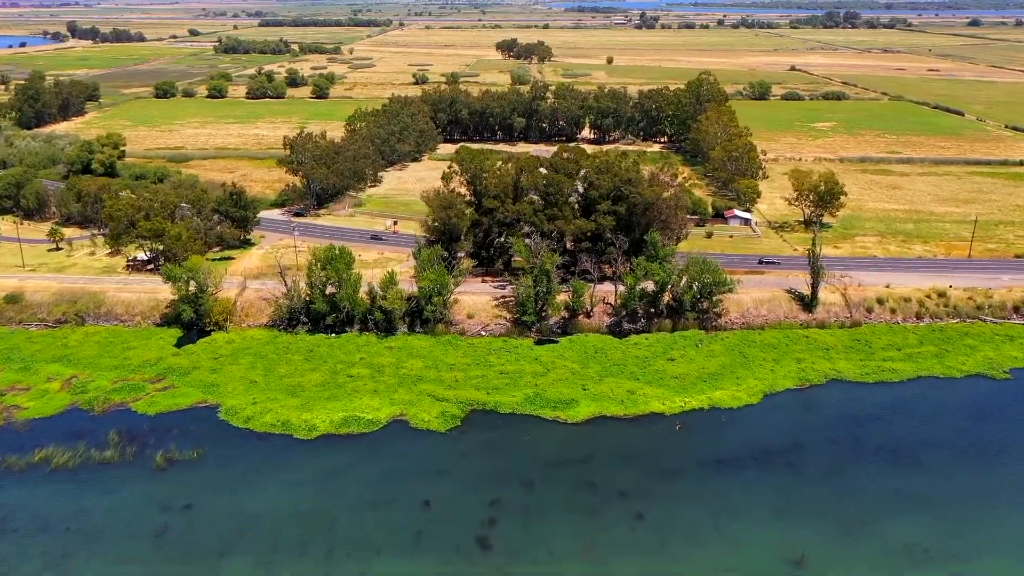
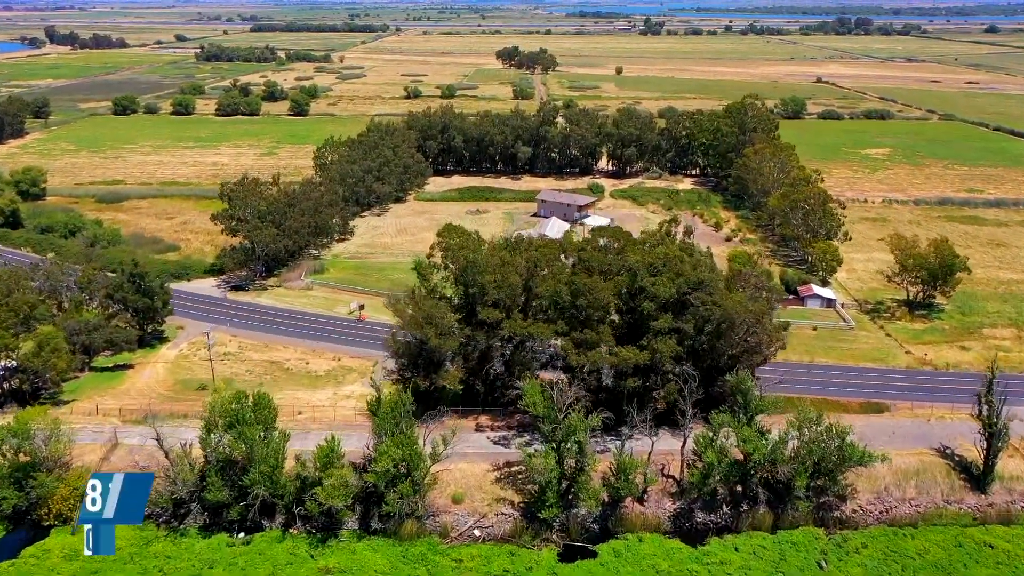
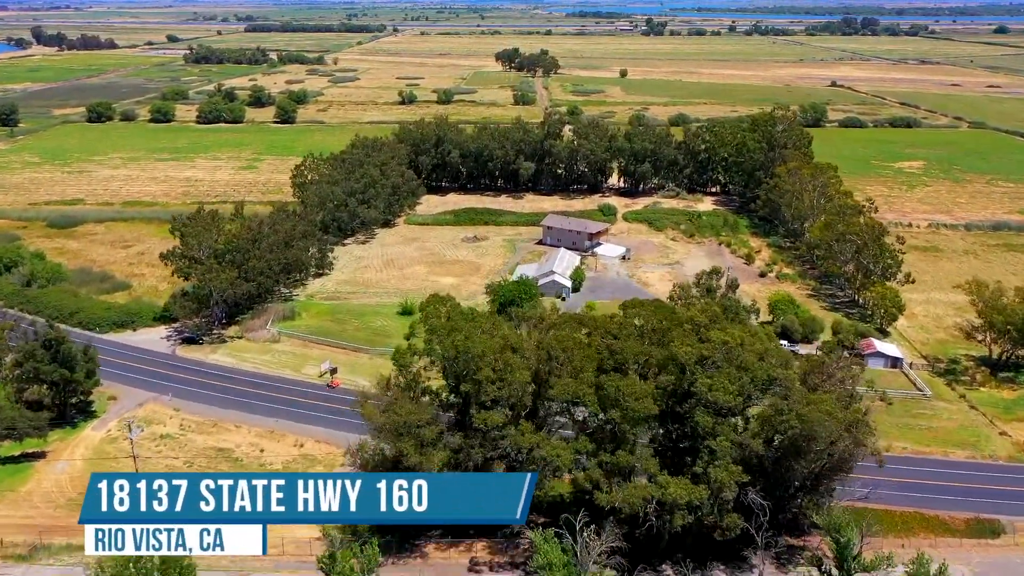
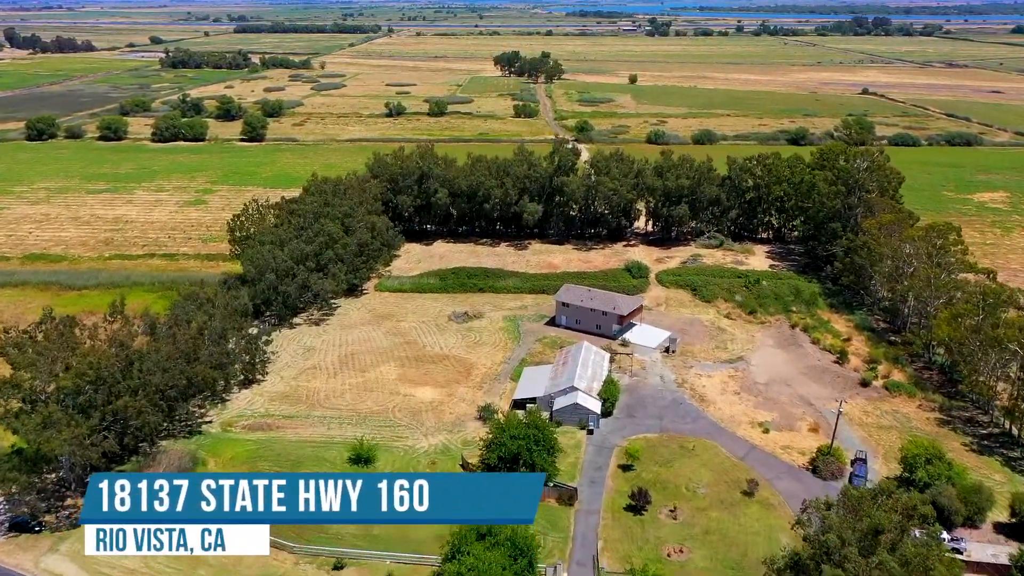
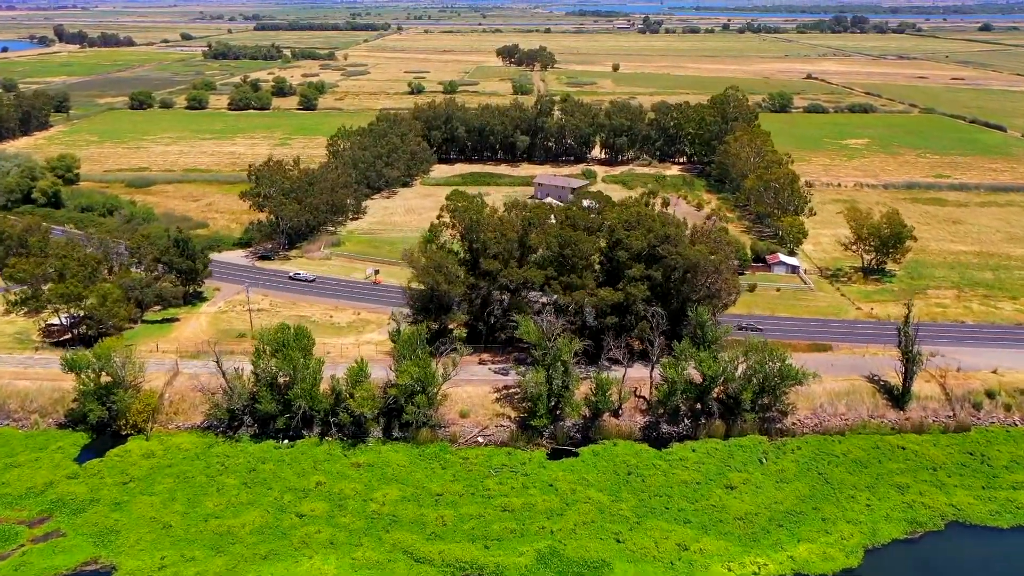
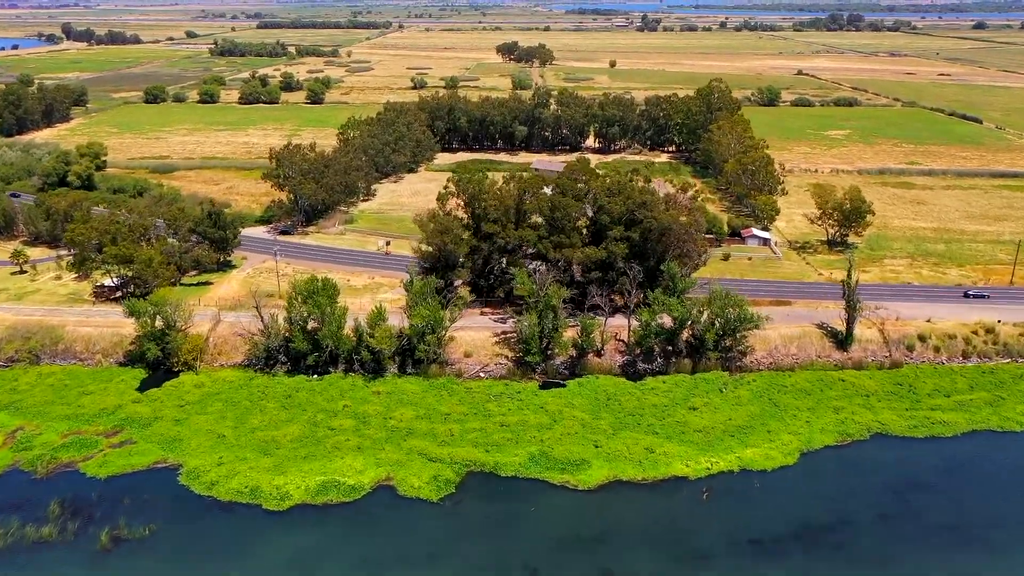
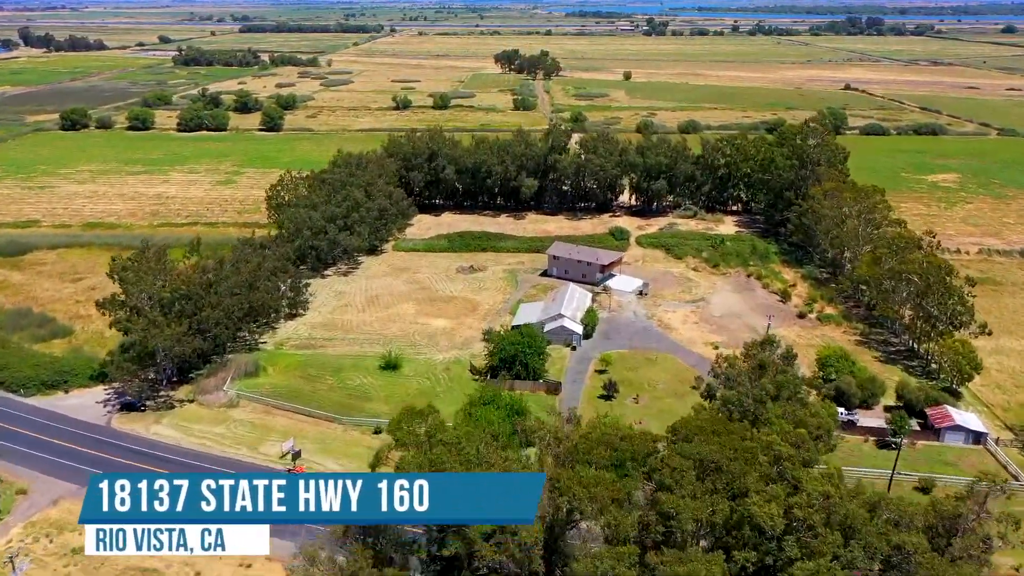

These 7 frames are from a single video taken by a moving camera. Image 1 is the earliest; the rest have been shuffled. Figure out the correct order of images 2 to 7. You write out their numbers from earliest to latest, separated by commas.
6, 5, 2, 3, 7, 4
